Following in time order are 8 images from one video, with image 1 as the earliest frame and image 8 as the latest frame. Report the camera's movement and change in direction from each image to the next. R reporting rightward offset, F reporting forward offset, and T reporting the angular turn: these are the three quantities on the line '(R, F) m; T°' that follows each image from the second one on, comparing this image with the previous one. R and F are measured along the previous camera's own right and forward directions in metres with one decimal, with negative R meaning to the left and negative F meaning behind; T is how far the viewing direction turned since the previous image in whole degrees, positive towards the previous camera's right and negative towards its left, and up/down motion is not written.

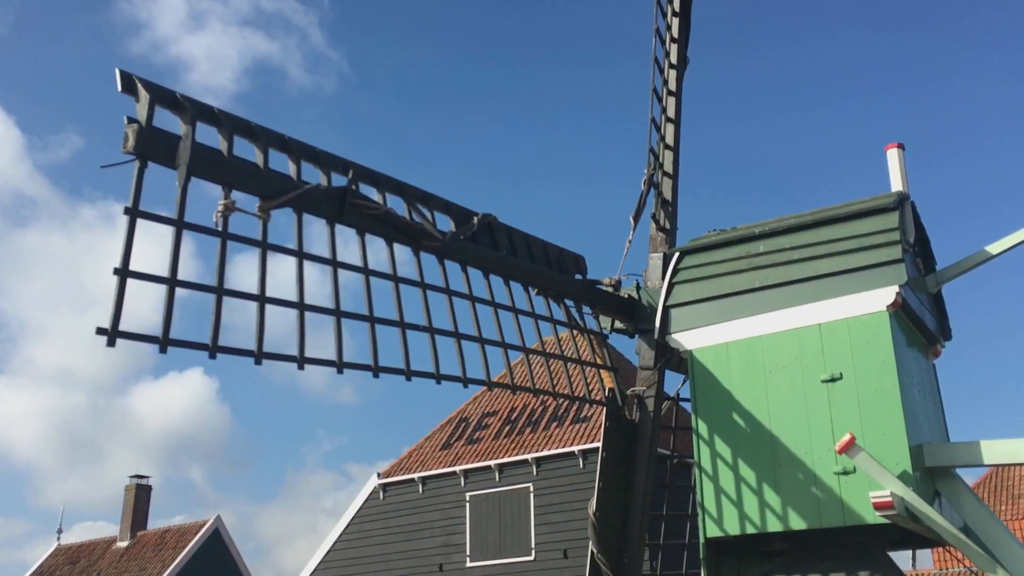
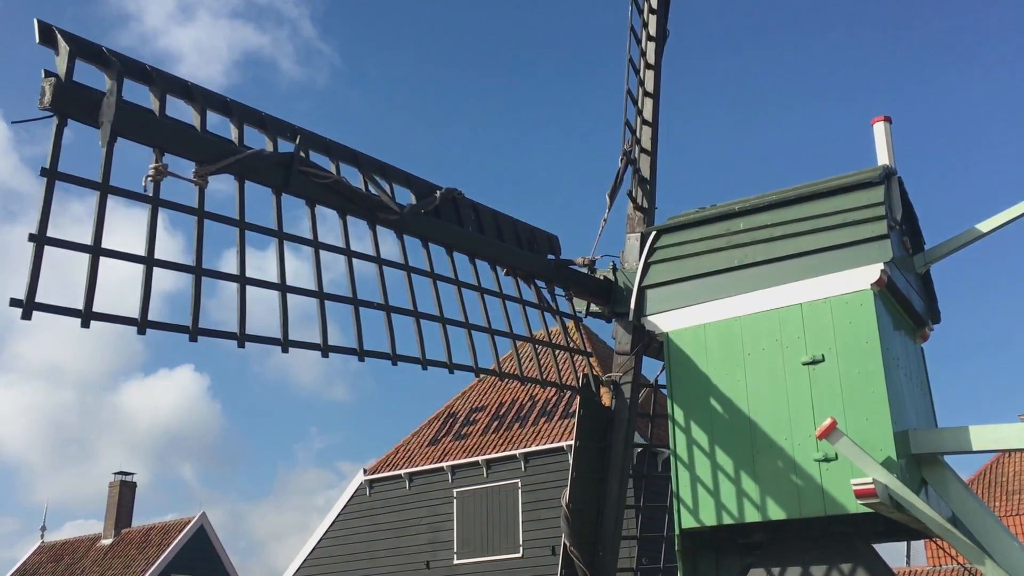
(+0.2, +0.3) m; 0°
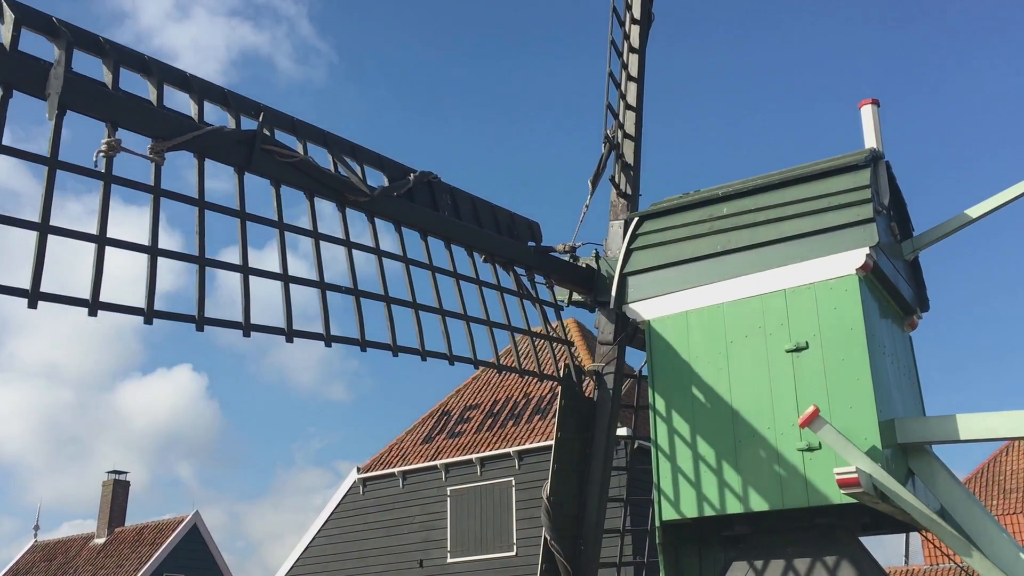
(+0.2, +0.2) m; 0°
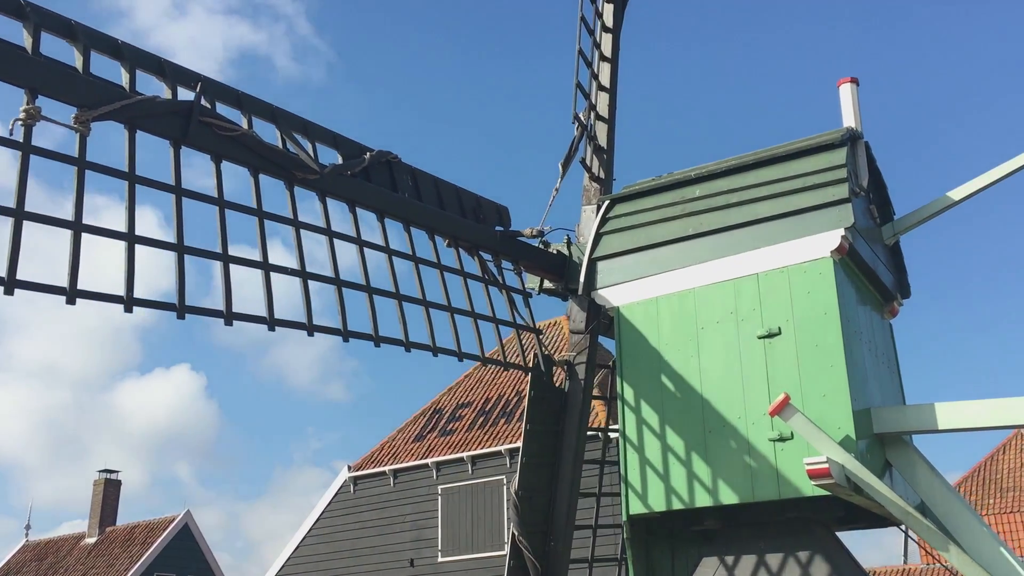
(+0.3, +0.2) m; 0°
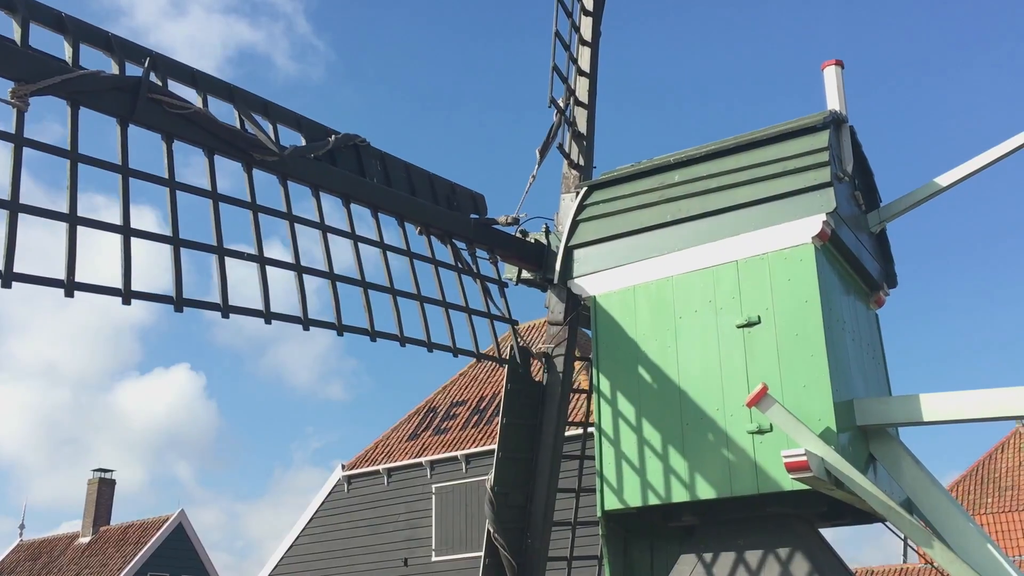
(+0.2, +0.2) m; 0°
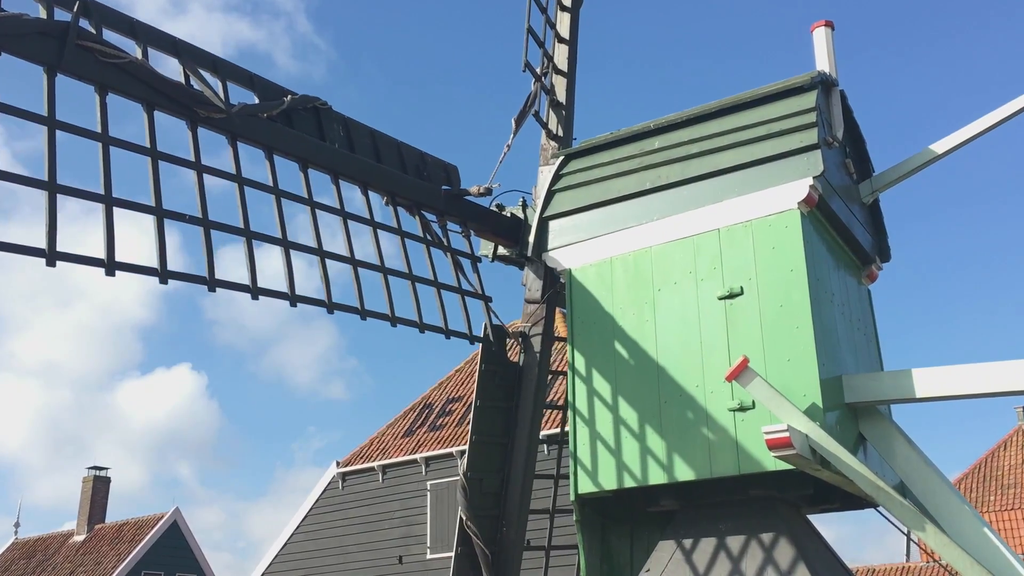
(+0.2, +0.3) m; 0°
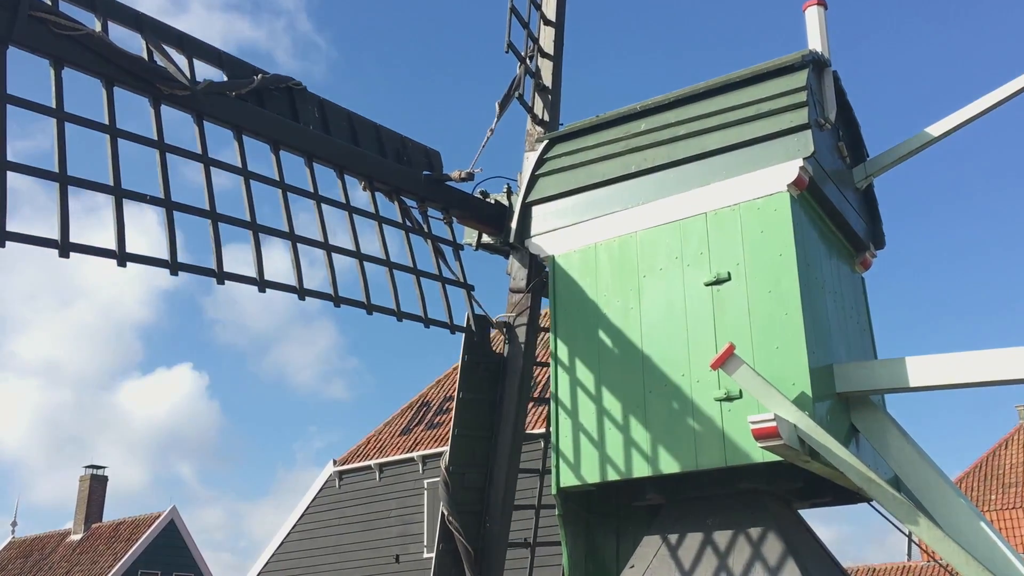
(+0.1, +0.2) m; 0°
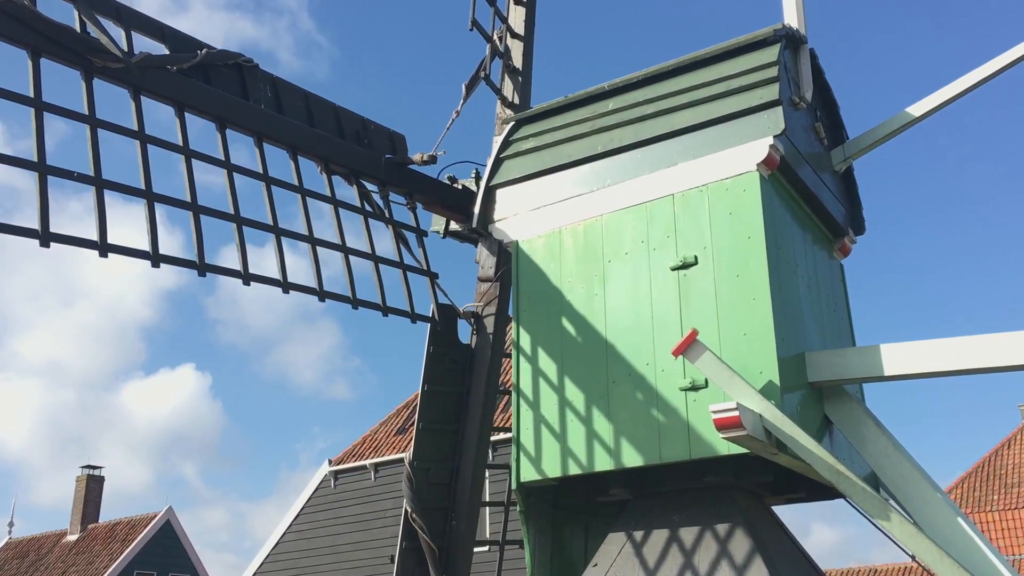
(+0.2, +0.2) m; 0°
